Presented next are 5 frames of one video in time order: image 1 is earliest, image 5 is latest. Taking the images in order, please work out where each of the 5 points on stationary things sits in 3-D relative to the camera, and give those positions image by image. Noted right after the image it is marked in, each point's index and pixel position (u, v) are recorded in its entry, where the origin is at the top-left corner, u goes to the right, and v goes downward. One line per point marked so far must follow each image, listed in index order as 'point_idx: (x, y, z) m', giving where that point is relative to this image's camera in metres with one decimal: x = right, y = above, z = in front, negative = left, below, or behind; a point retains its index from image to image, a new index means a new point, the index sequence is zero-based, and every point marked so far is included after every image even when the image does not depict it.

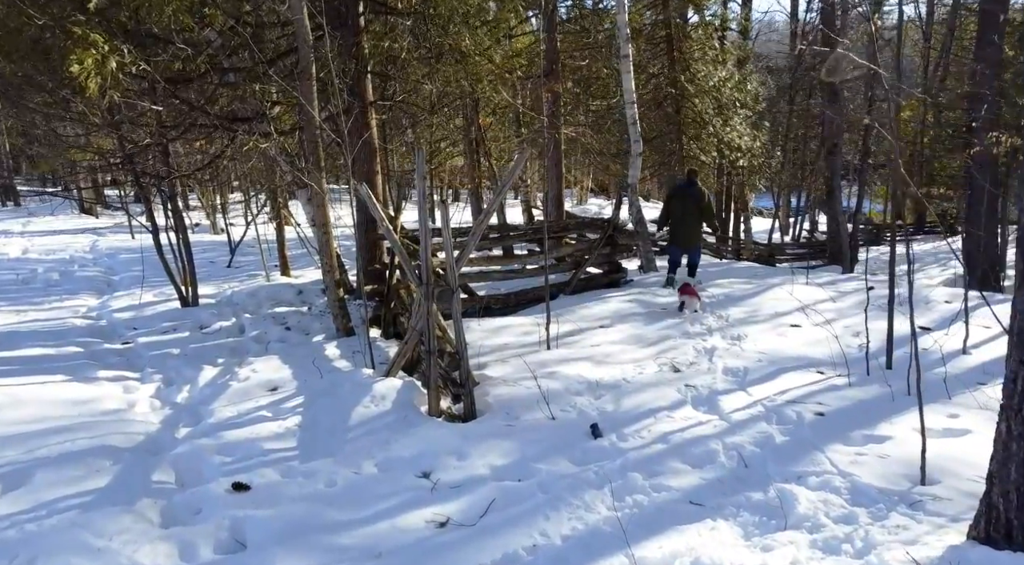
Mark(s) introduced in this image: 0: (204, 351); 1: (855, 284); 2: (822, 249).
0: (-3.2, -0.7, +6.8) m
1: (+5.4, 0.0, +10.5) m
2: (+8.8, +1.0, +19.1) m
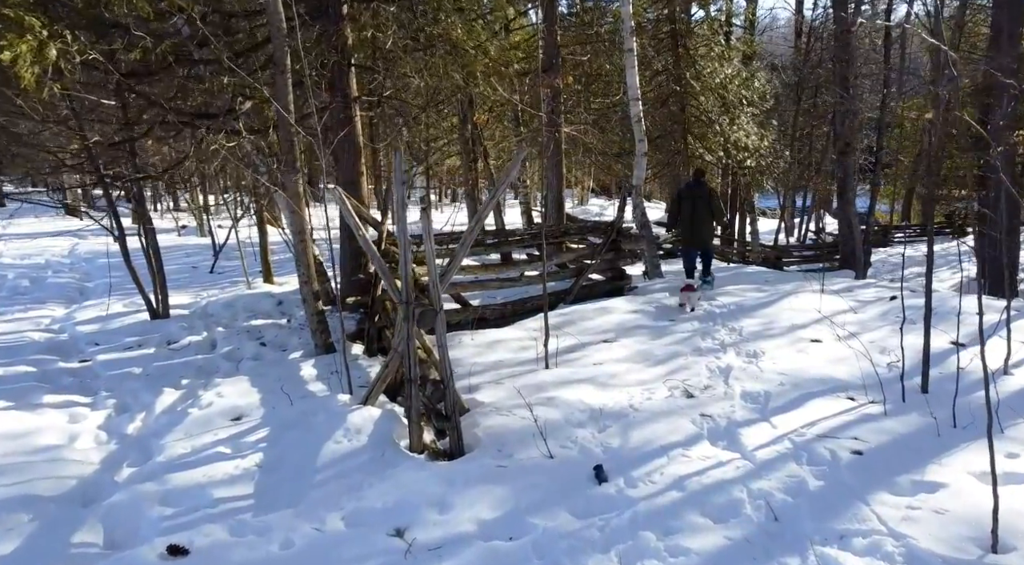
0: (-3.2, -0.8, +6.2) m
1: (+5.4, -0.1, +9.9) m
2: (+8.8, +0.9, +18.4) m
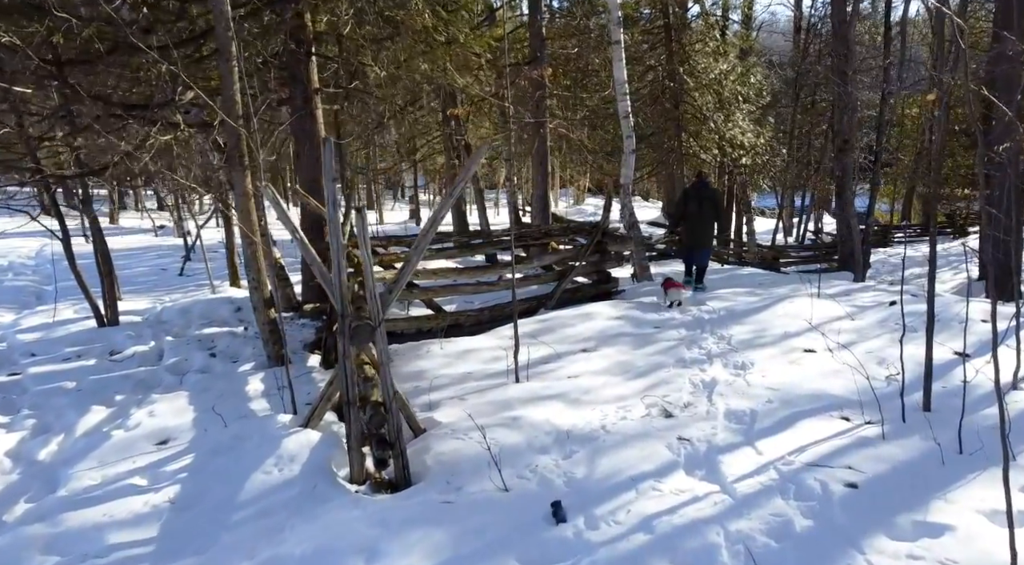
0: (-3.5, -0.9, +5.7) m
1: (+5.1, -0.2, +9.4) m
2: (+8.5, +0.8, +17.9) m
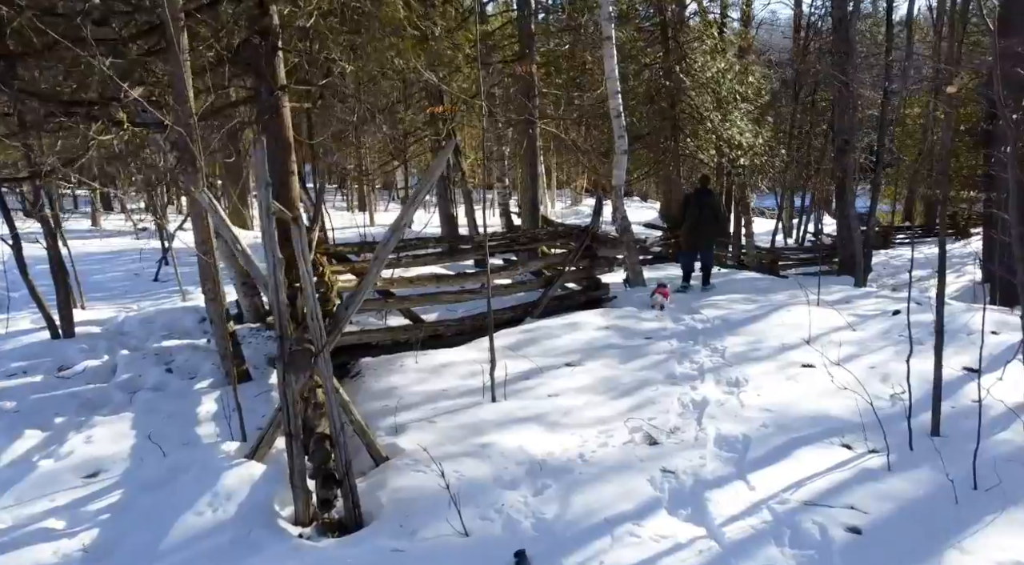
0: (-3.7, -1.0, +5.3) m
1: (+4.9, -0.3, +8.9) m
2: (+8.3, +0.7, +17.5) m
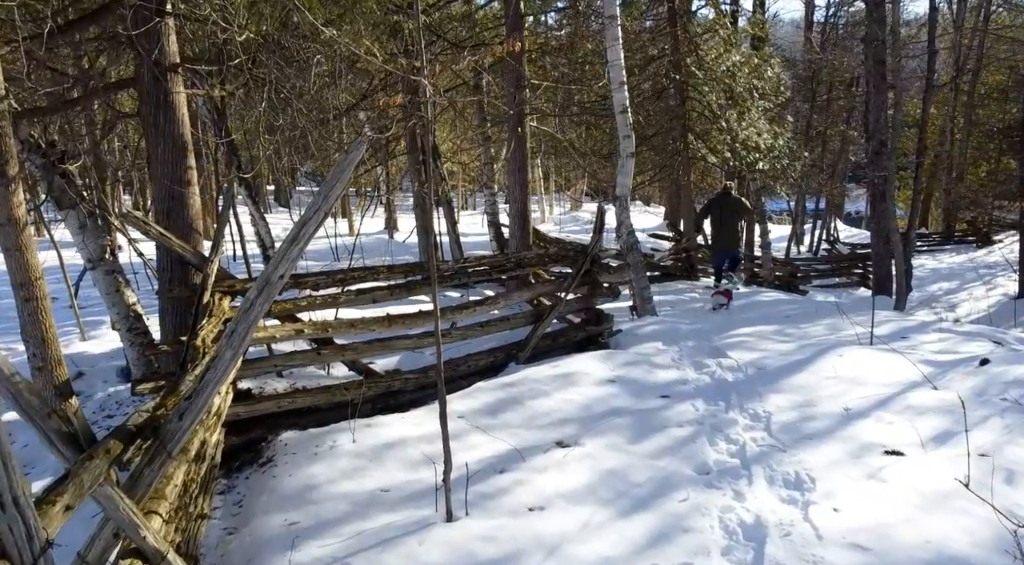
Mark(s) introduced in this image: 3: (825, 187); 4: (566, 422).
0: (-3.9, -1.3, +3.6) m
1: (+4.7, -0.6, +7.2) m
2: (+8.1, +0.3, +15.8) m
3: (+7.8, +2.4, +16.5) m
4: (+0.4, -1.1, +5.1) m
